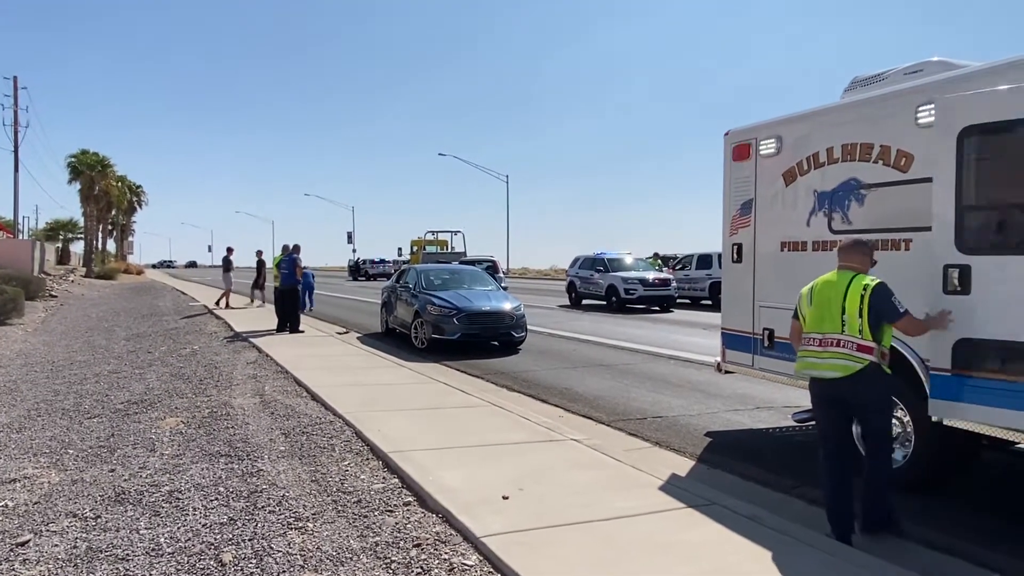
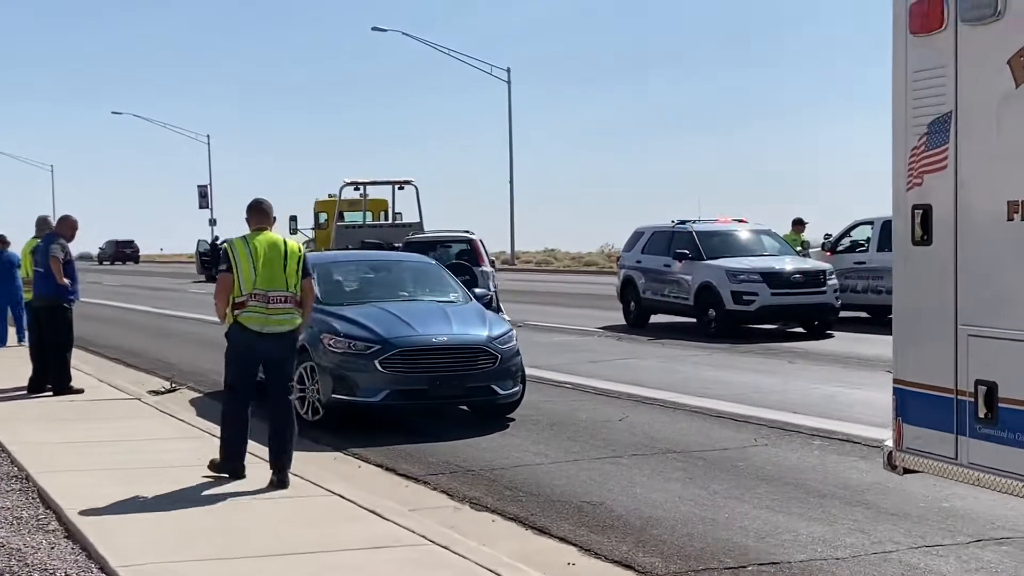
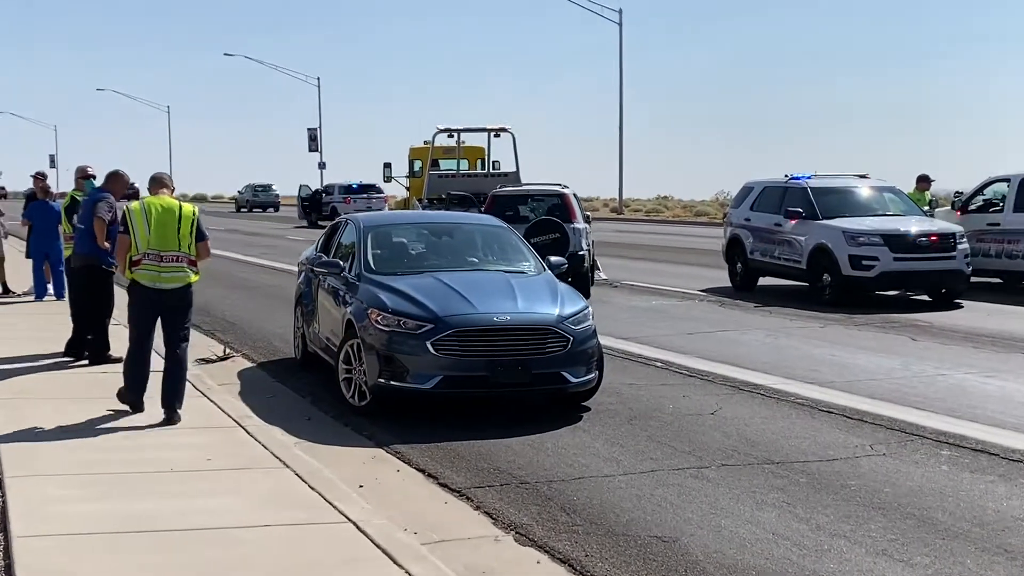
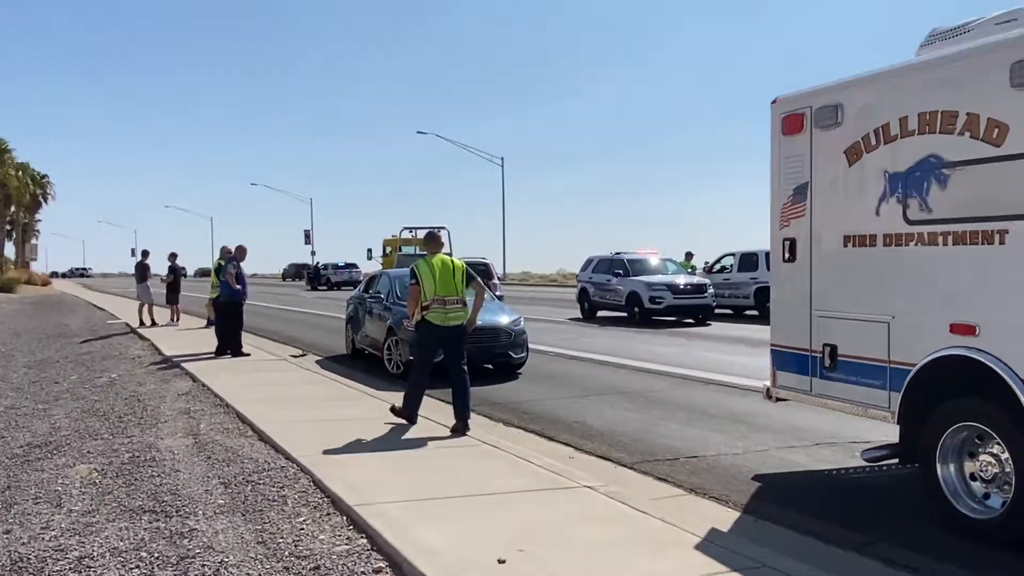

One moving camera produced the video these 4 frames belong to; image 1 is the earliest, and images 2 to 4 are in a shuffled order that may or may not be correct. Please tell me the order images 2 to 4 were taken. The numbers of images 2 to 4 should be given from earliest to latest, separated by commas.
4, 2, 3
